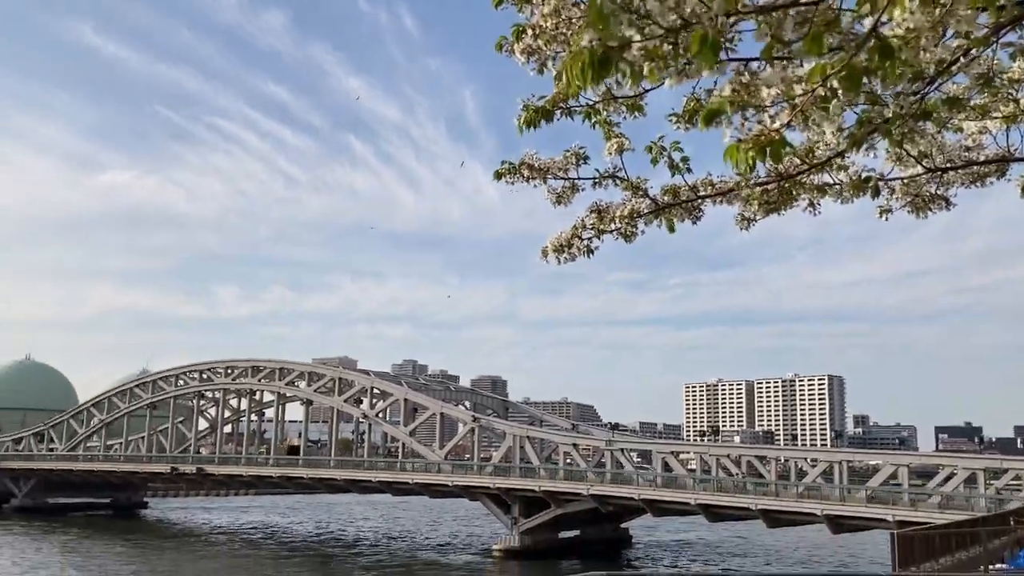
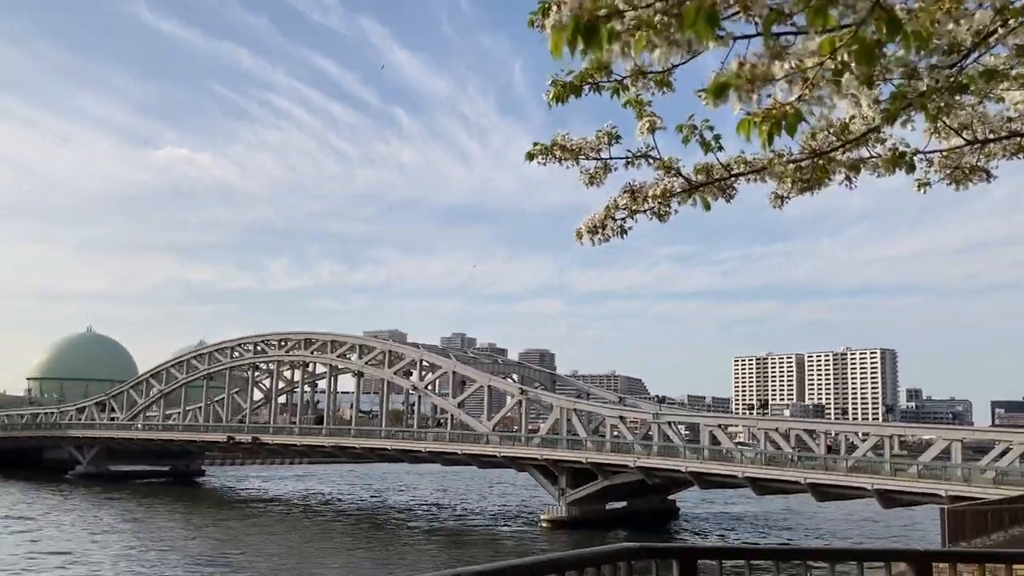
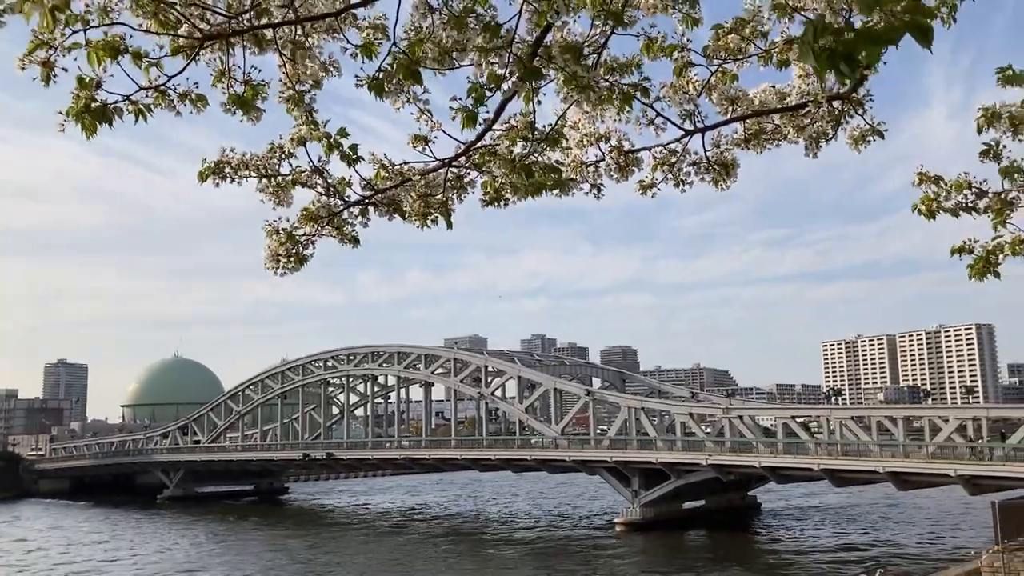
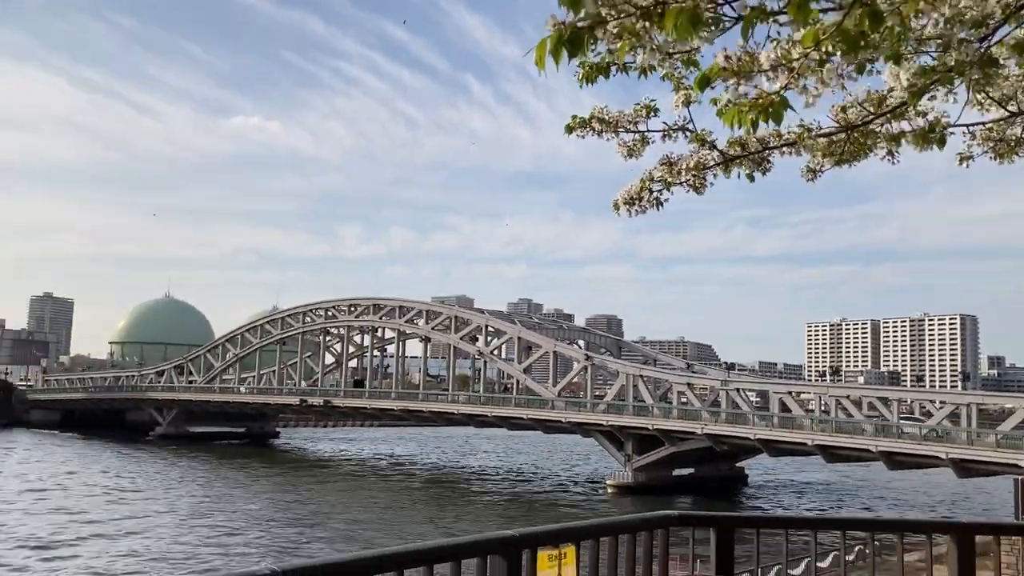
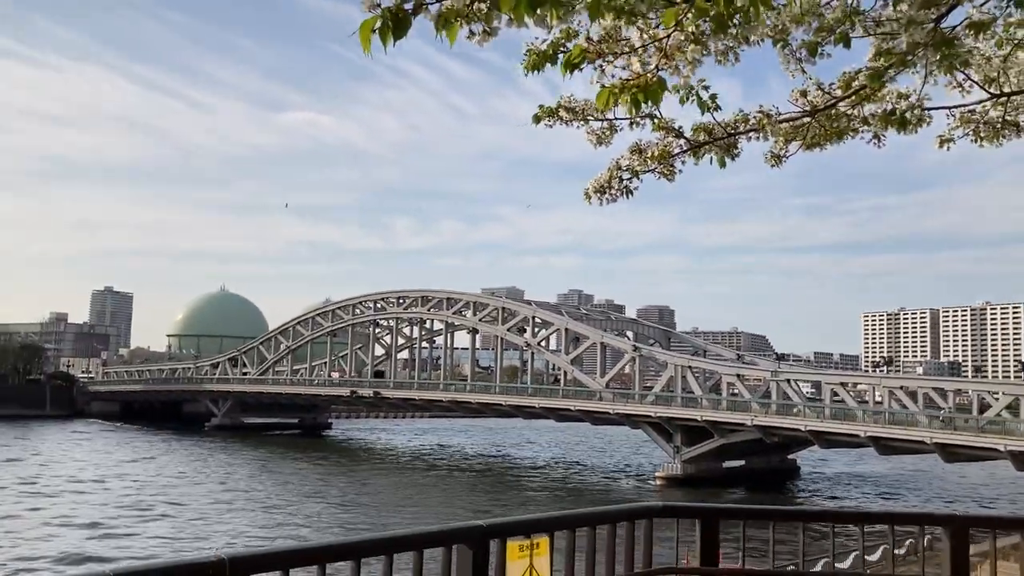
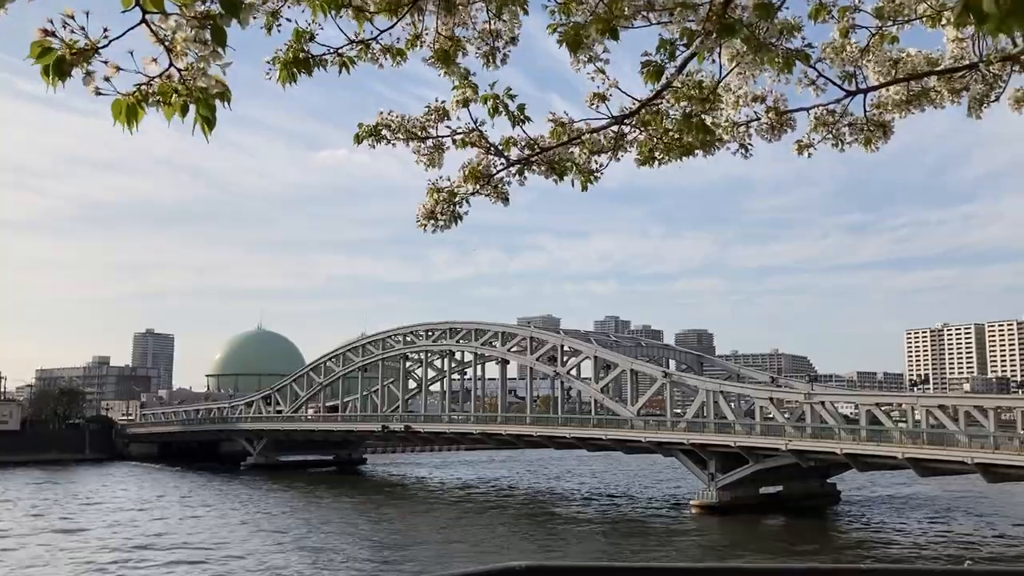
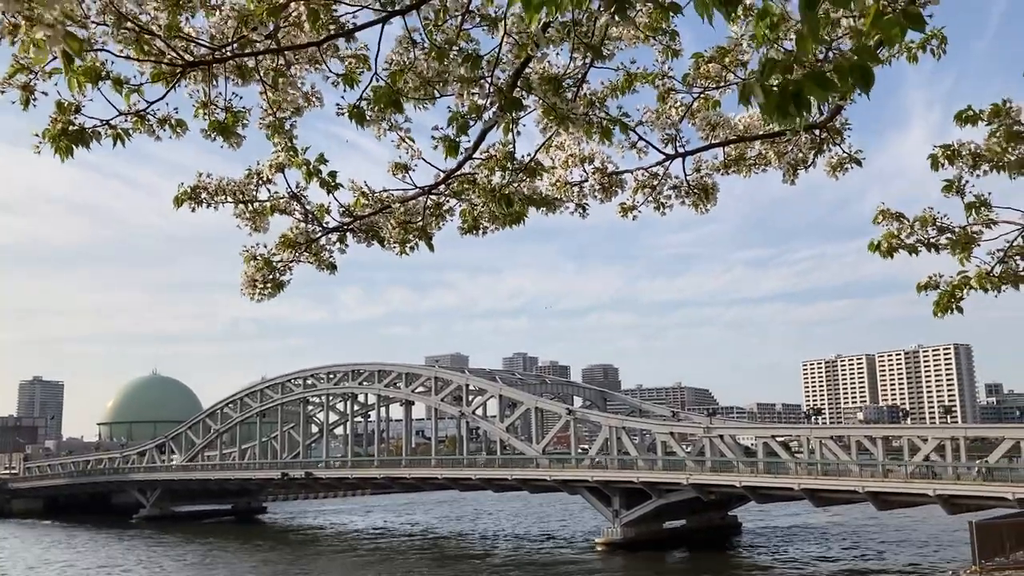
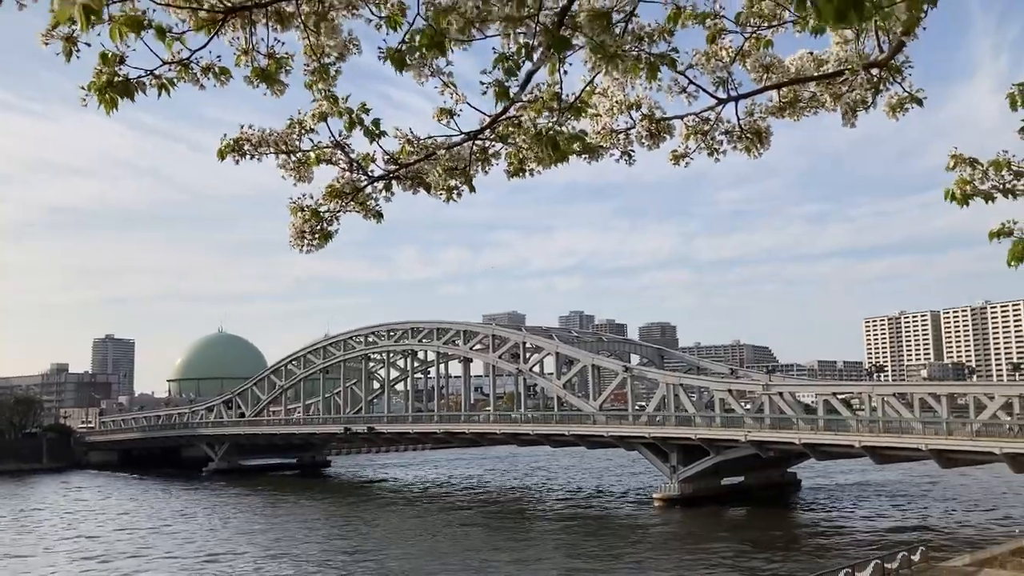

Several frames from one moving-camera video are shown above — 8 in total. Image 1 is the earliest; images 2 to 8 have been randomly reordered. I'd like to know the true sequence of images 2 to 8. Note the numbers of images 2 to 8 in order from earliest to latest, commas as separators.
2, 4, 5, 6, 8, 3, 7
